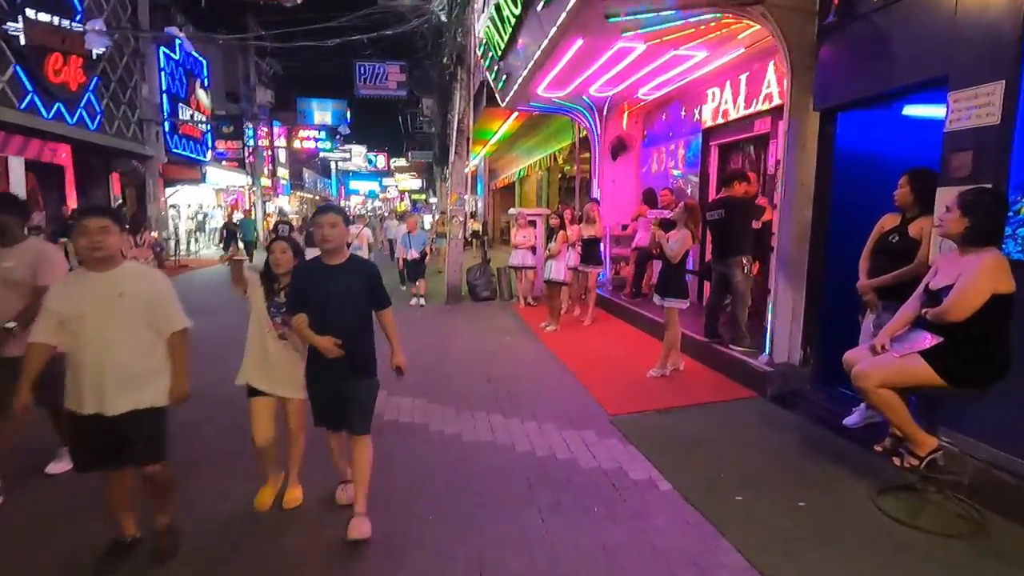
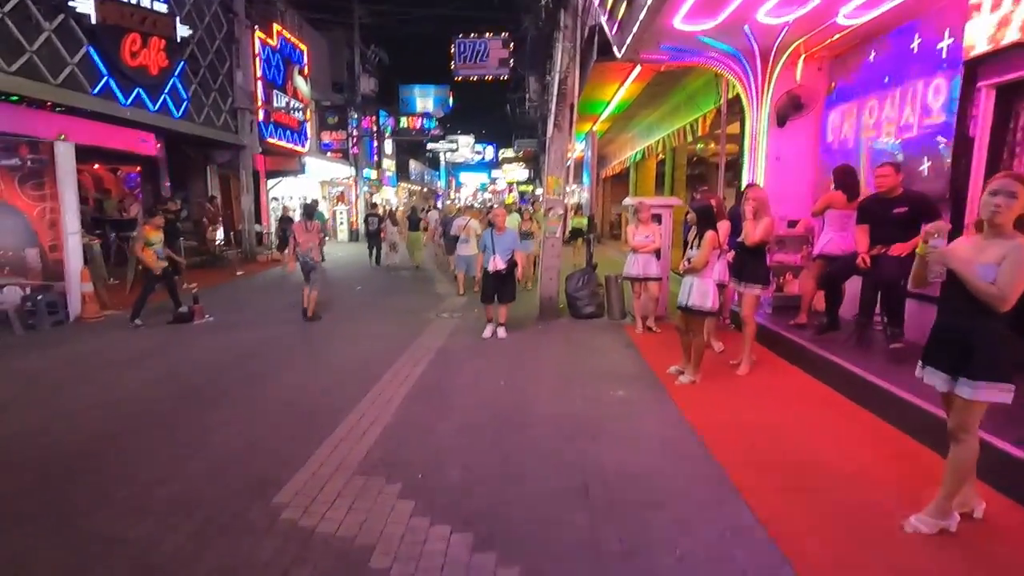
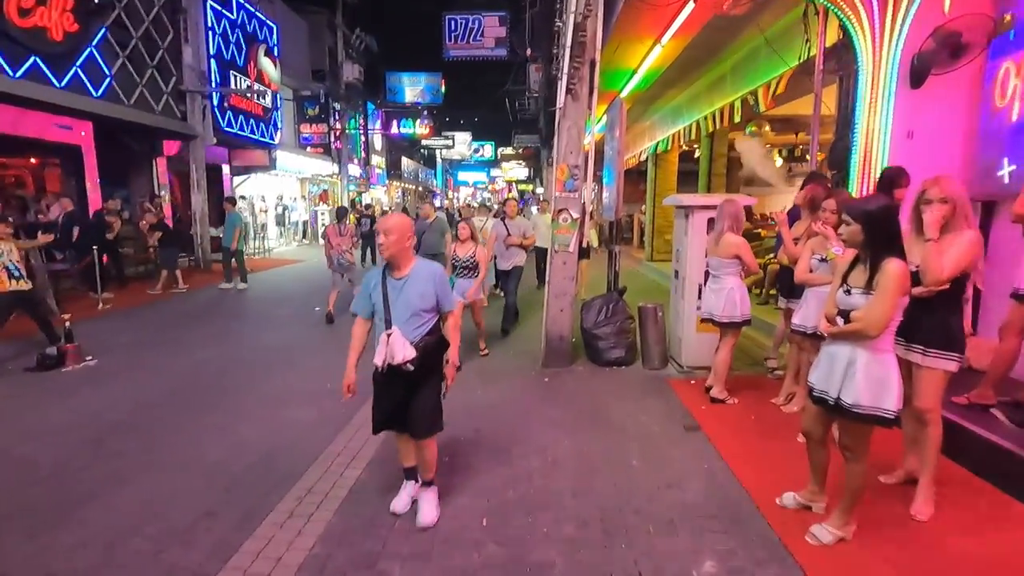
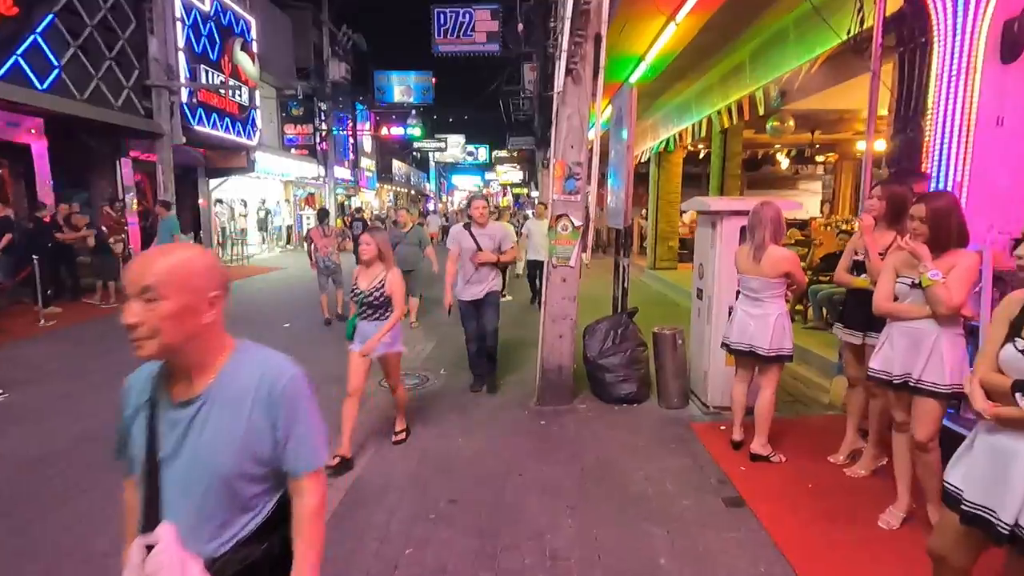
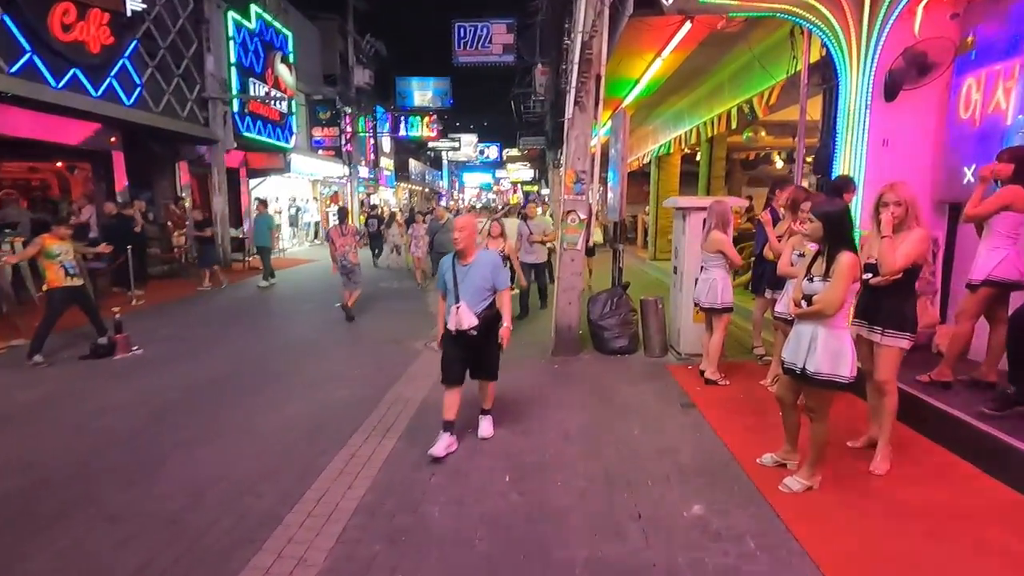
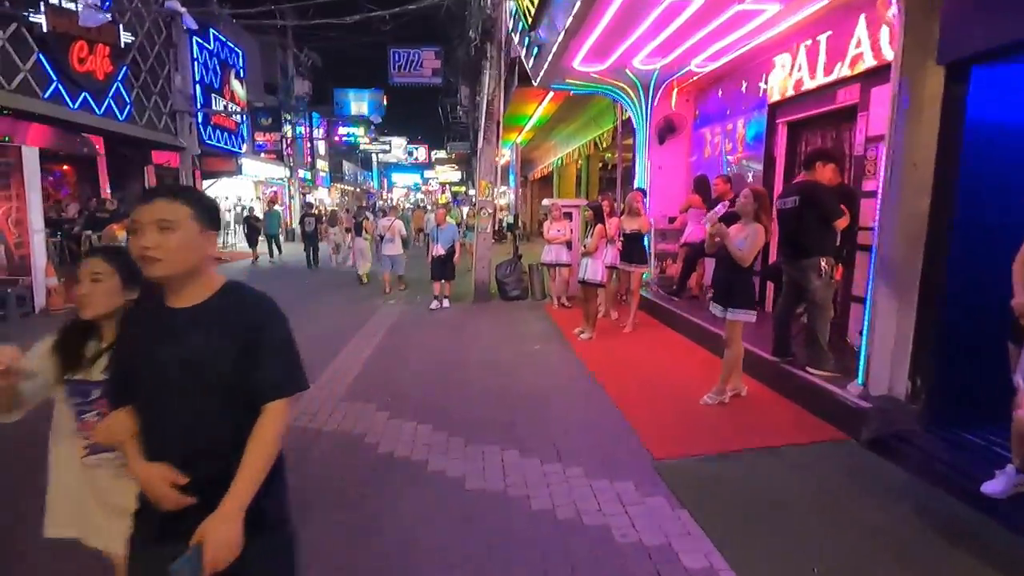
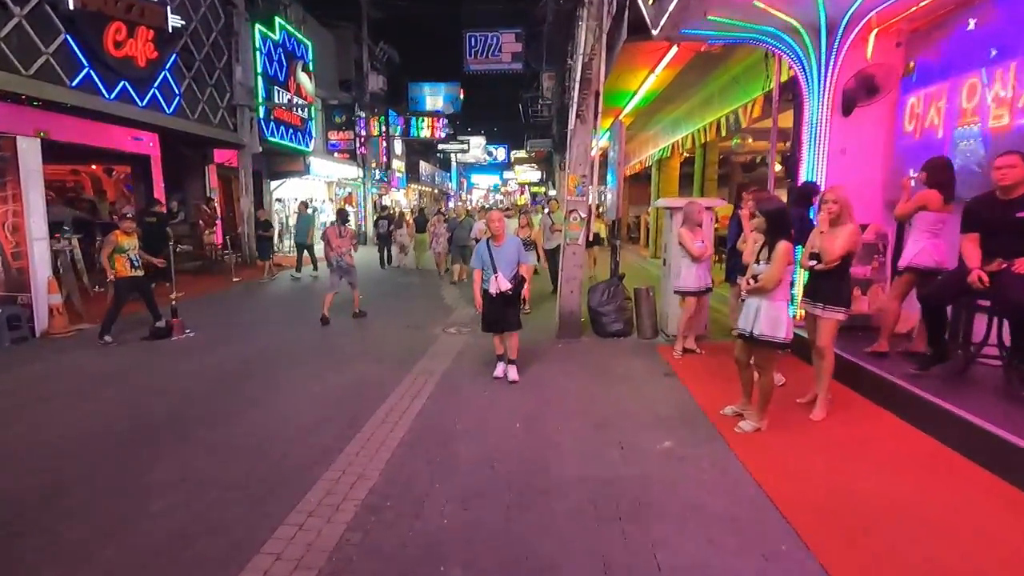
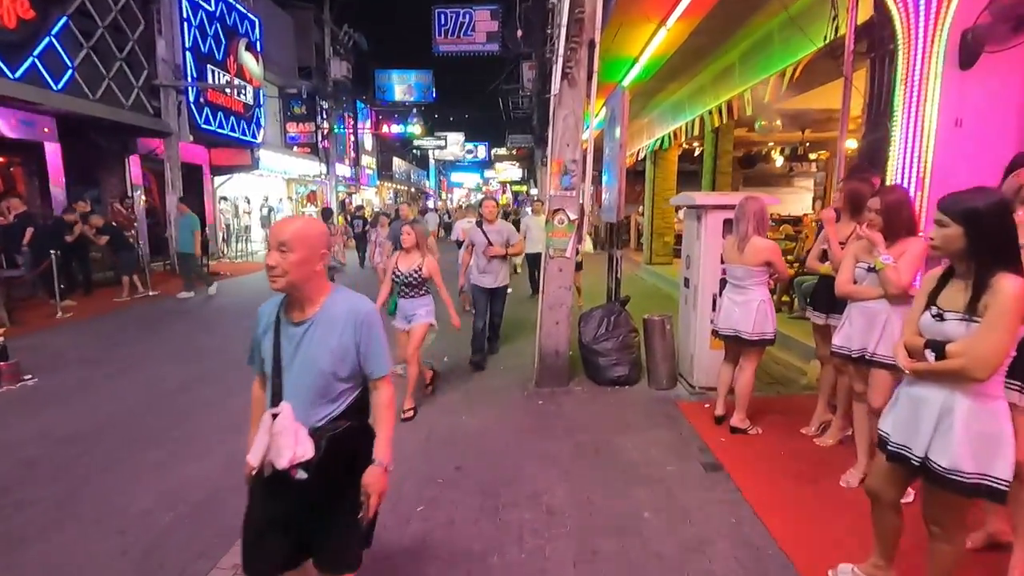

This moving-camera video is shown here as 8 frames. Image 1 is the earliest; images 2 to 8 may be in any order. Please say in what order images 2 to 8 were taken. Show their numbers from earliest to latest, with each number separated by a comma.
6, 2, 7, 5, 3, 8, 4
